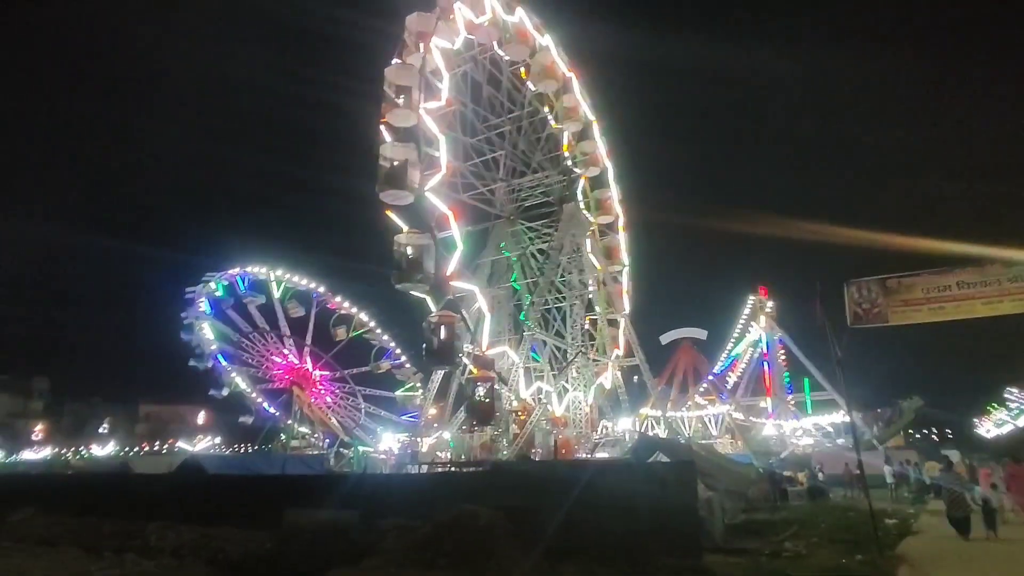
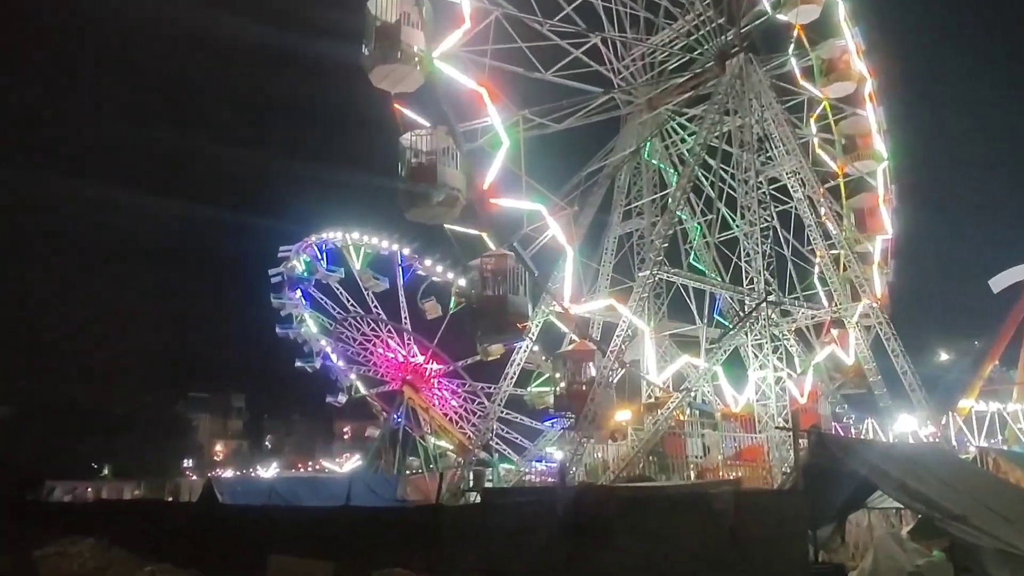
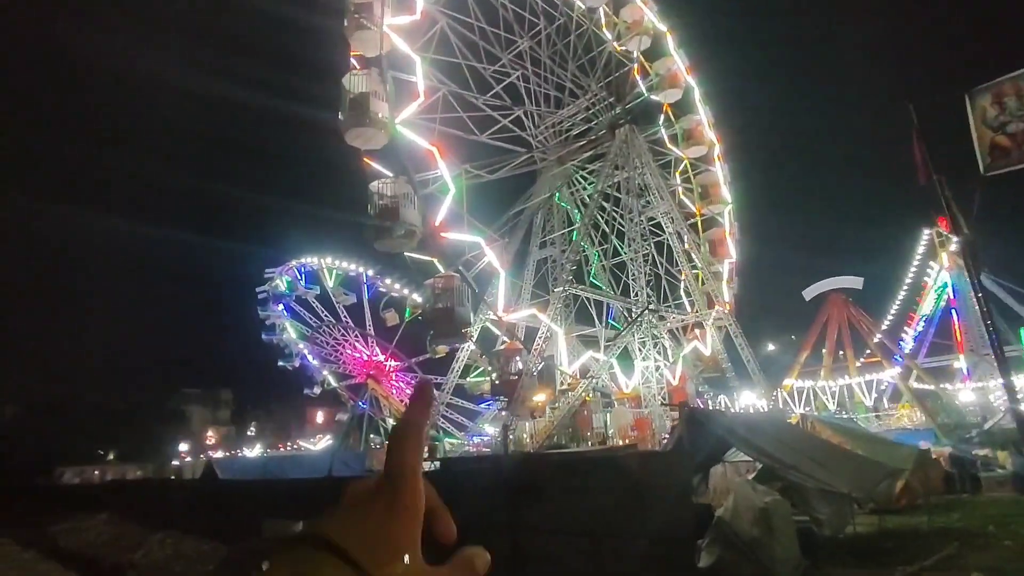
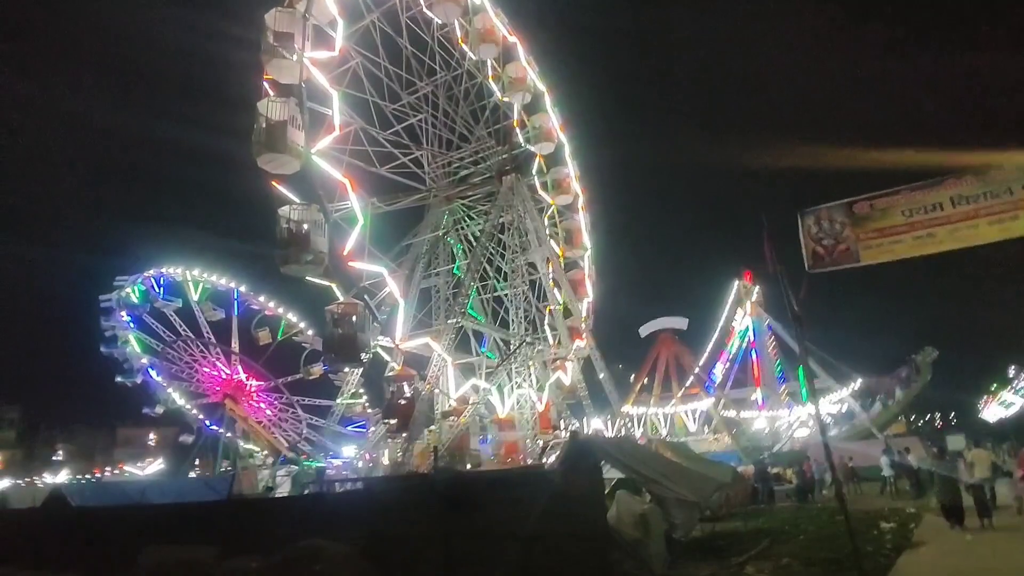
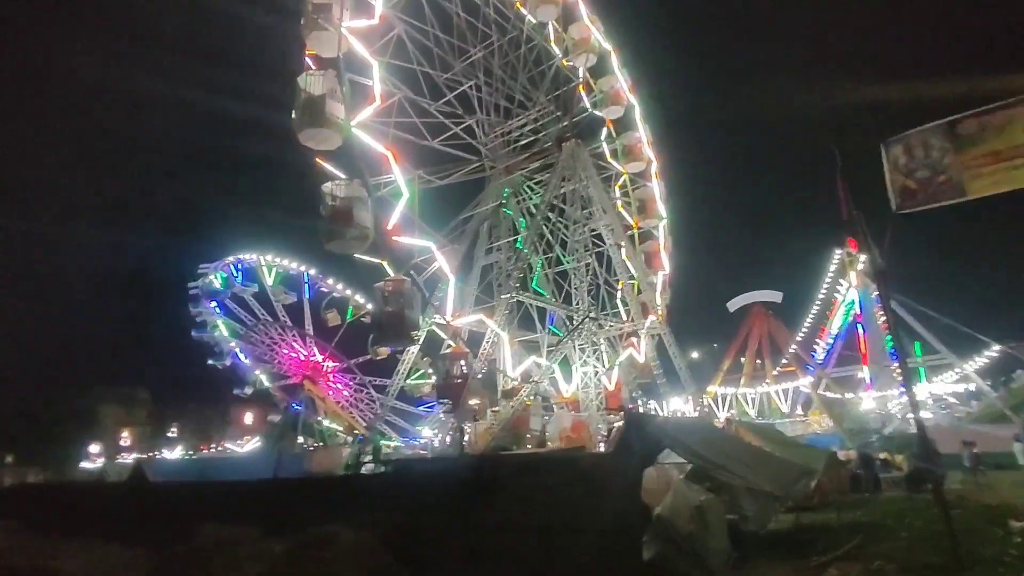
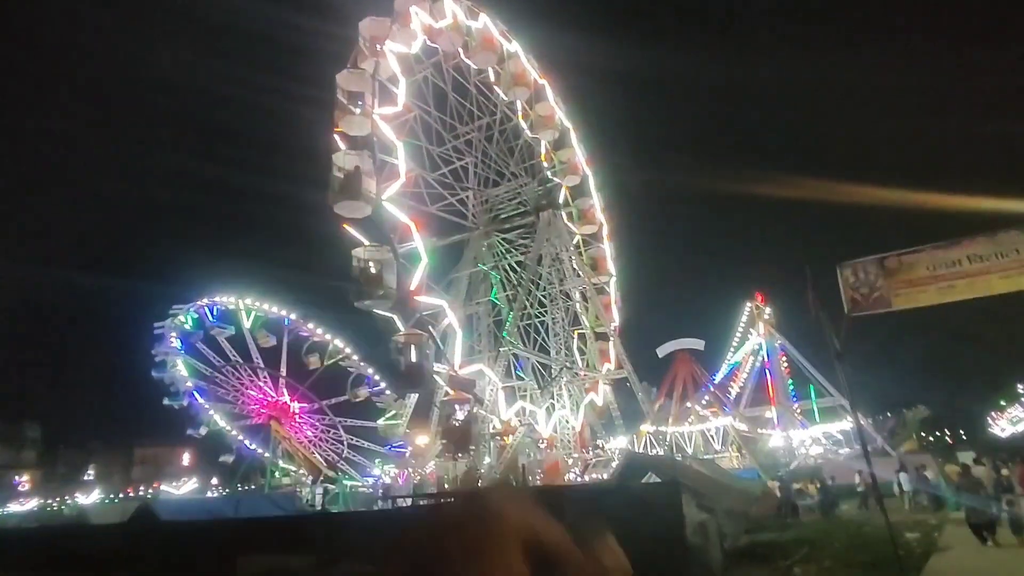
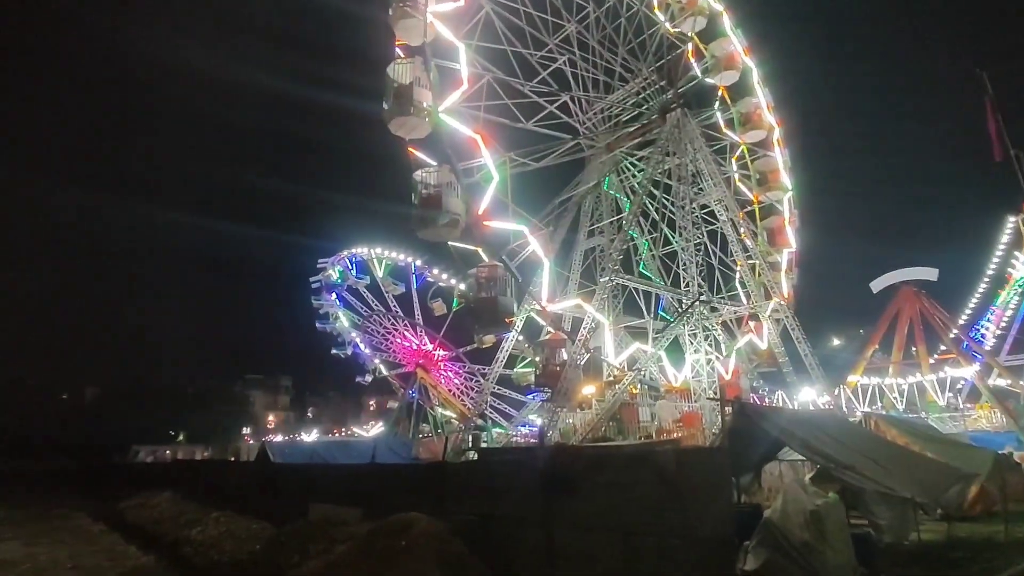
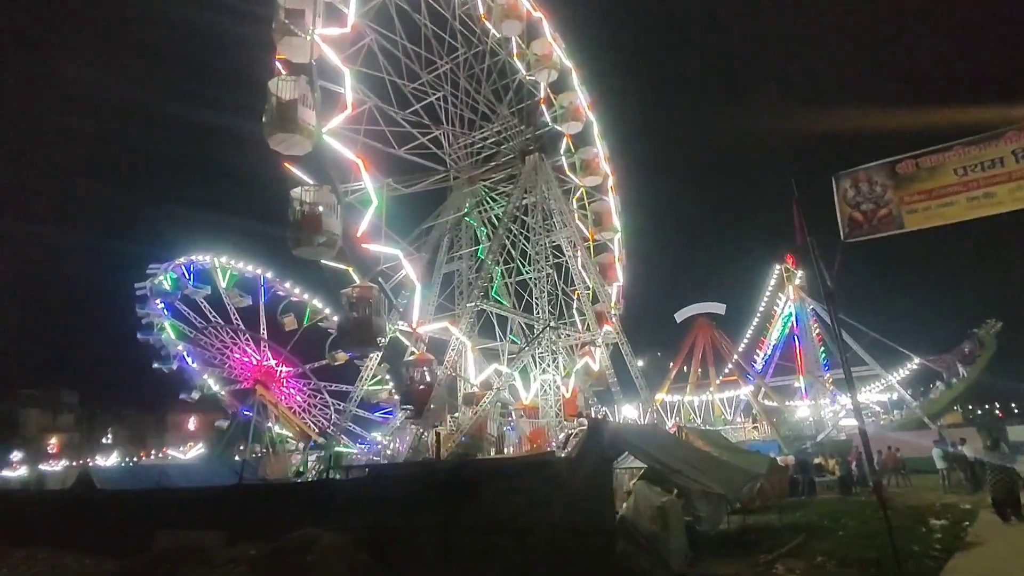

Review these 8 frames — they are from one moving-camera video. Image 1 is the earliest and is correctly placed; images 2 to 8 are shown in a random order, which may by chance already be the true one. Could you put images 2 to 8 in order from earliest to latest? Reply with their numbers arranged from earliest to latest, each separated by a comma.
6, 4, 8, 5, 3, 7, 2
